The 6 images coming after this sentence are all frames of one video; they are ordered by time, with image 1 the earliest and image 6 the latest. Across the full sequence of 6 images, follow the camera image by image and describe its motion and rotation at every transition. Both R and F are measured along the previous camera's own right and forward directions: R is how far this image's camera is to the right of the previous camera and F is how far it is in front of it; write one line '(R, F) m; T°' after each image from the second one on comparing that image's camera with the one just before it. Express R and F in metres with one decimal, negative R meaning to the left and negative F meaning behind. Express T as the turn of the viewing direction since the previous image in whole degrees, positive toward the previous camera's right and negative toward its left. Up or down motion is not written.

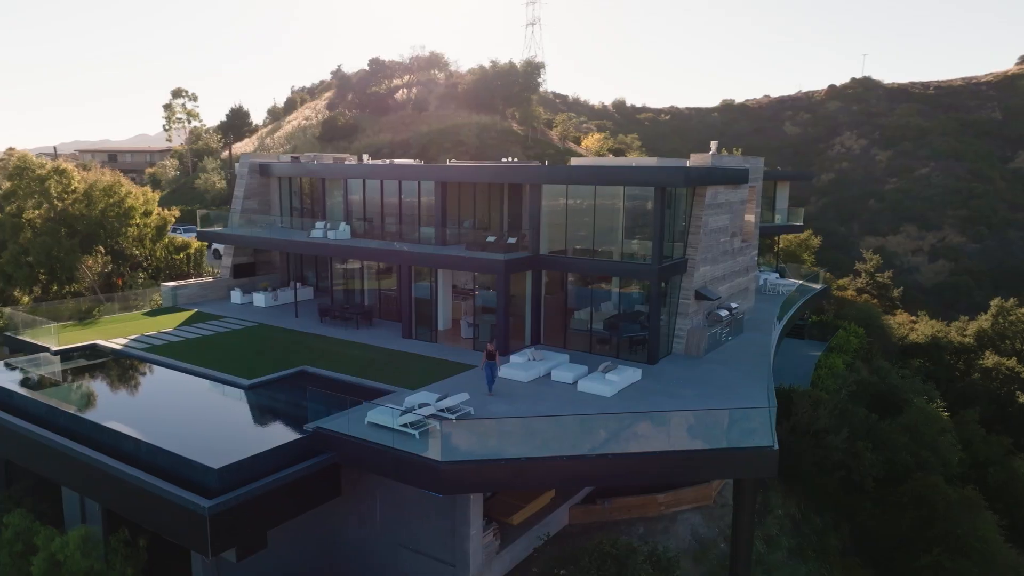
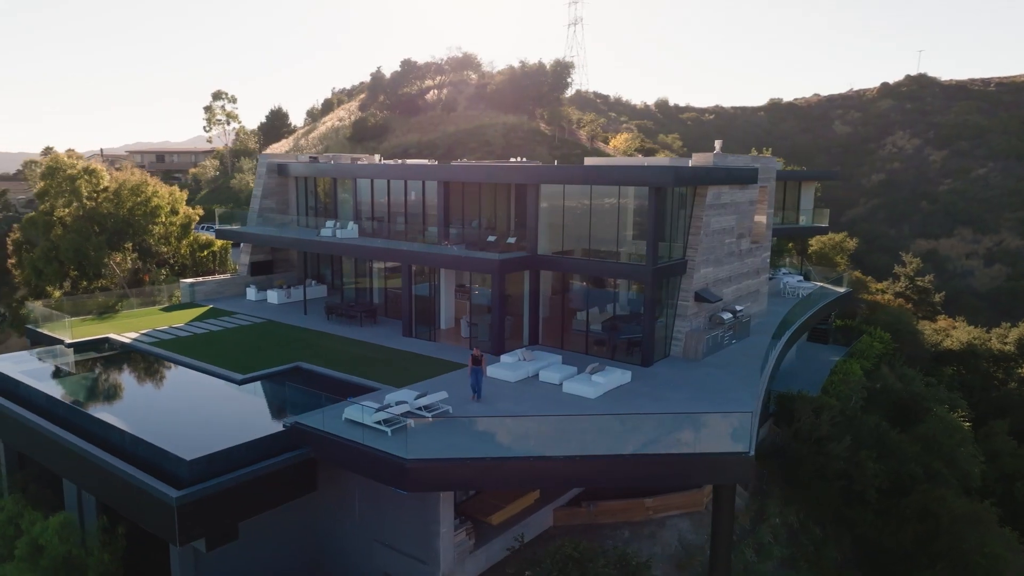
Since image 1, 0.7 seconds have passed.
(+1.4, +0.1) m; -4°
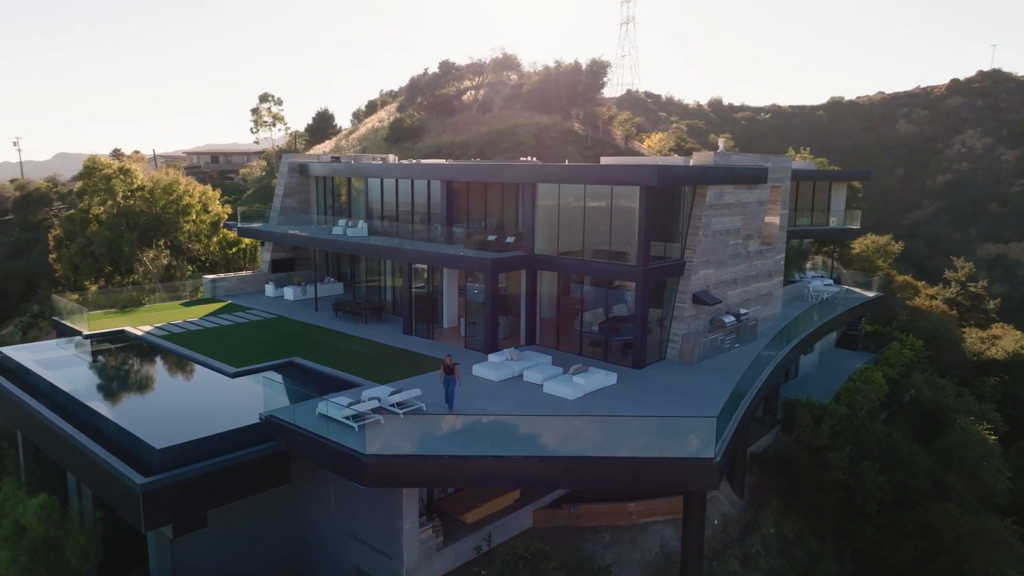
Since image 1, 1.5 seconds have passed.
(+1.7, +0.1) m; -4°
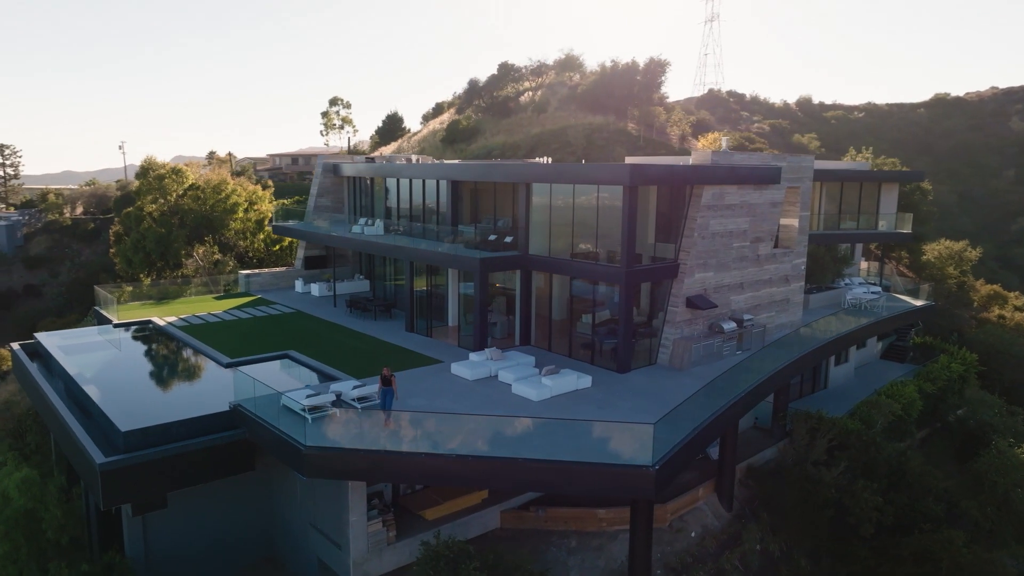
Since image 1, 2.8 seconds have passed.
(+2.7, +0.2) m; -7°
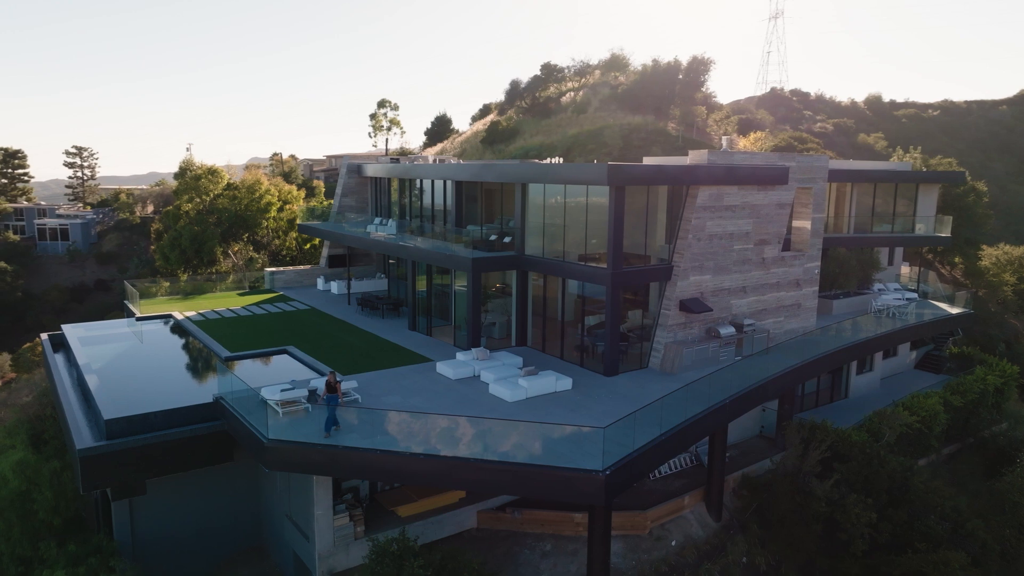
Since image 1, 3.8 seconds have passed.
(+2.0, +0.1) m; -5°
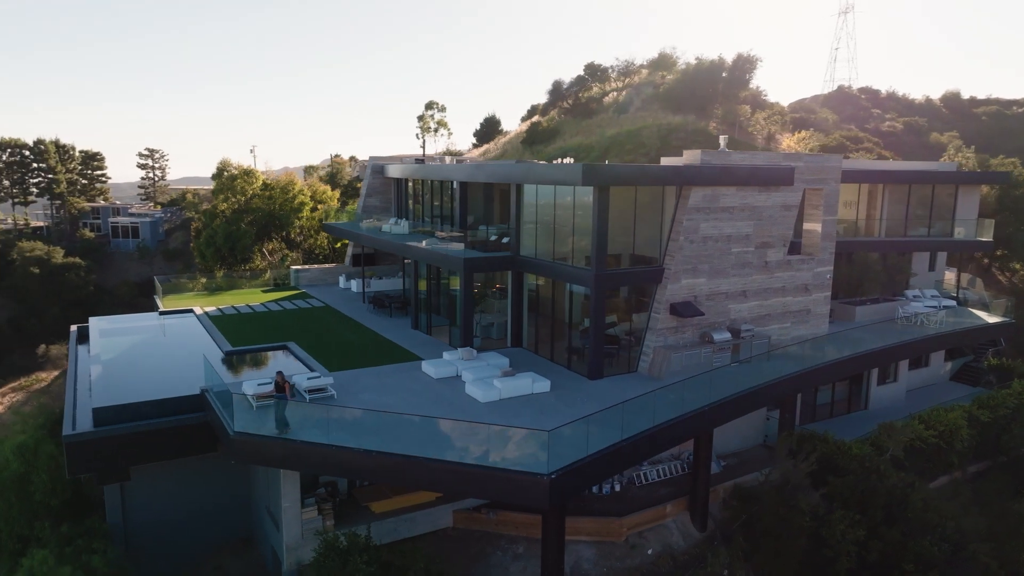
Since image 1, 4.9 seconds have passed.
(+2.0, +0.1) m; -5°
